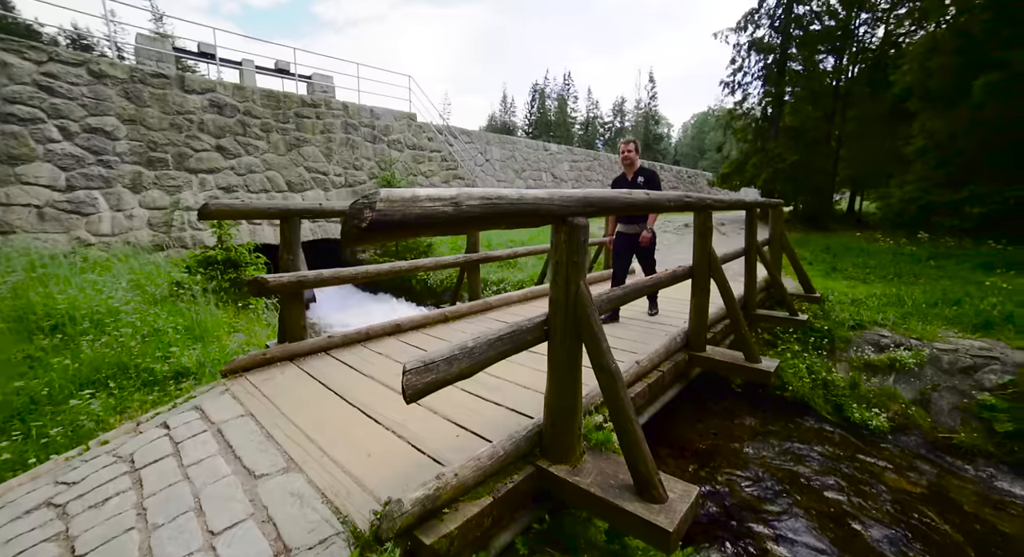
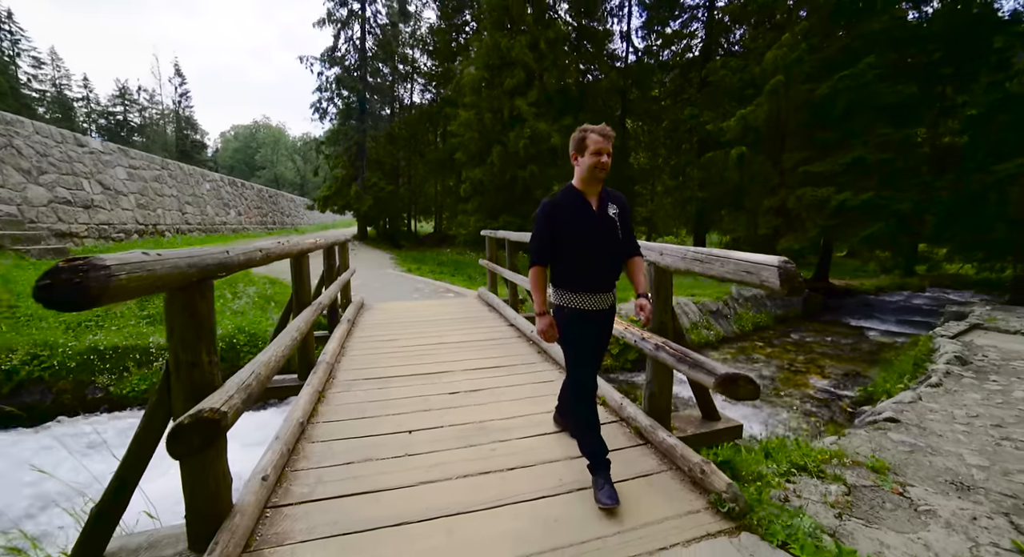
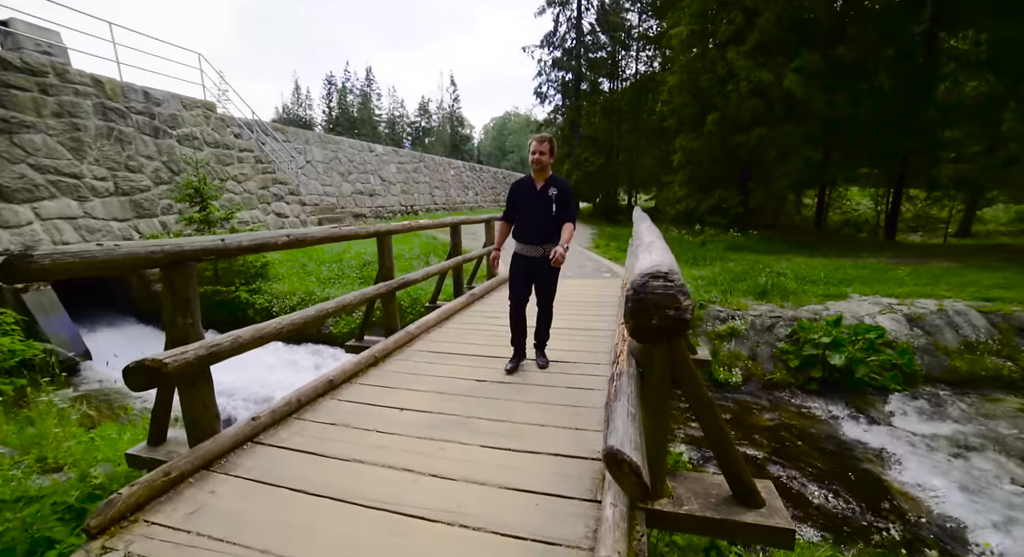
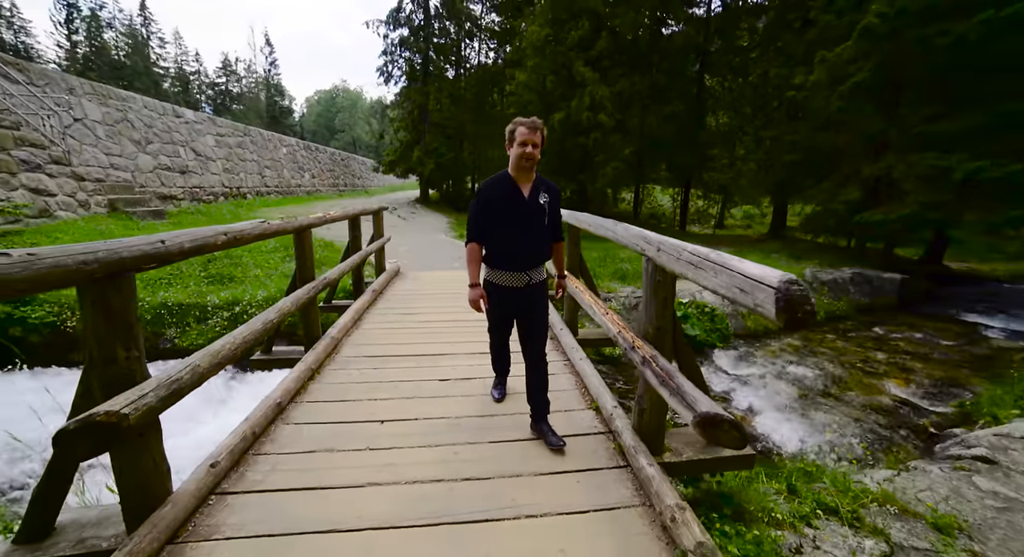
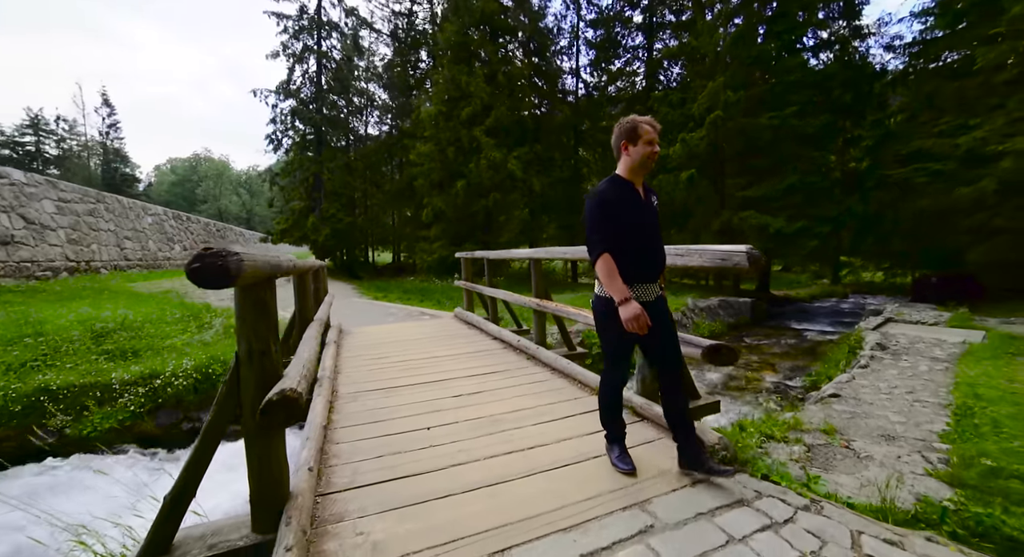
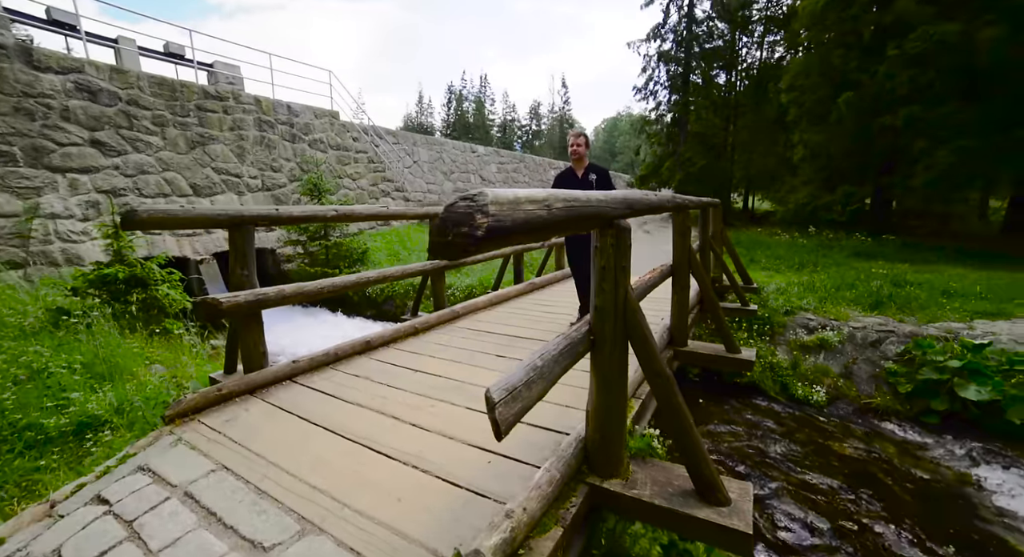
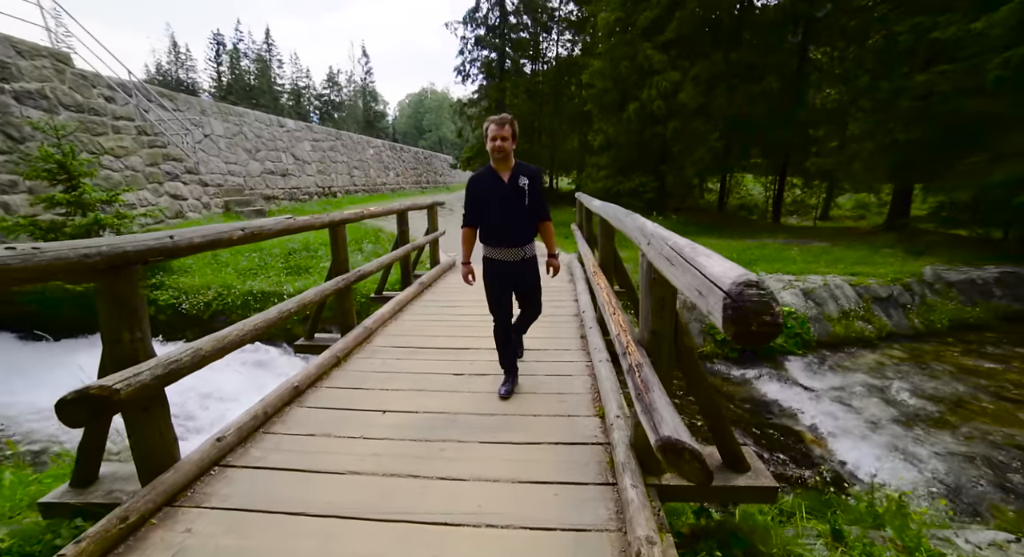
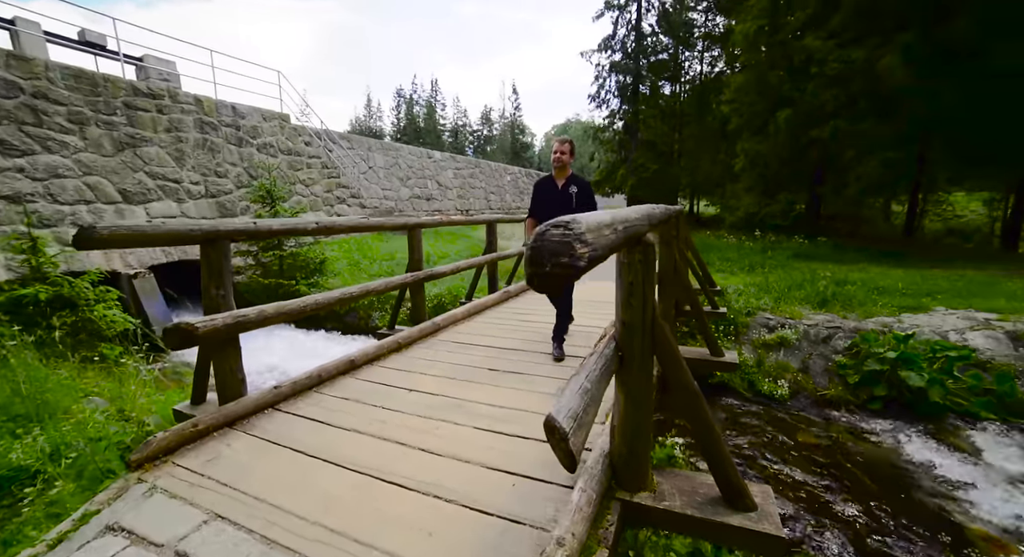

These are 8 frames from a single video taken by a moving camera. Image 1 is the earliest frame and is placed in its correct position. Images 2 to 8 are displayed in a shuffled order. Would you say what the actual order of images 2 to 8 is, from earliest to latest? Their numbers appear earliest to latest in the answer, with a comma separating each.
6, 8, 3, 7, 4, 2, 5
